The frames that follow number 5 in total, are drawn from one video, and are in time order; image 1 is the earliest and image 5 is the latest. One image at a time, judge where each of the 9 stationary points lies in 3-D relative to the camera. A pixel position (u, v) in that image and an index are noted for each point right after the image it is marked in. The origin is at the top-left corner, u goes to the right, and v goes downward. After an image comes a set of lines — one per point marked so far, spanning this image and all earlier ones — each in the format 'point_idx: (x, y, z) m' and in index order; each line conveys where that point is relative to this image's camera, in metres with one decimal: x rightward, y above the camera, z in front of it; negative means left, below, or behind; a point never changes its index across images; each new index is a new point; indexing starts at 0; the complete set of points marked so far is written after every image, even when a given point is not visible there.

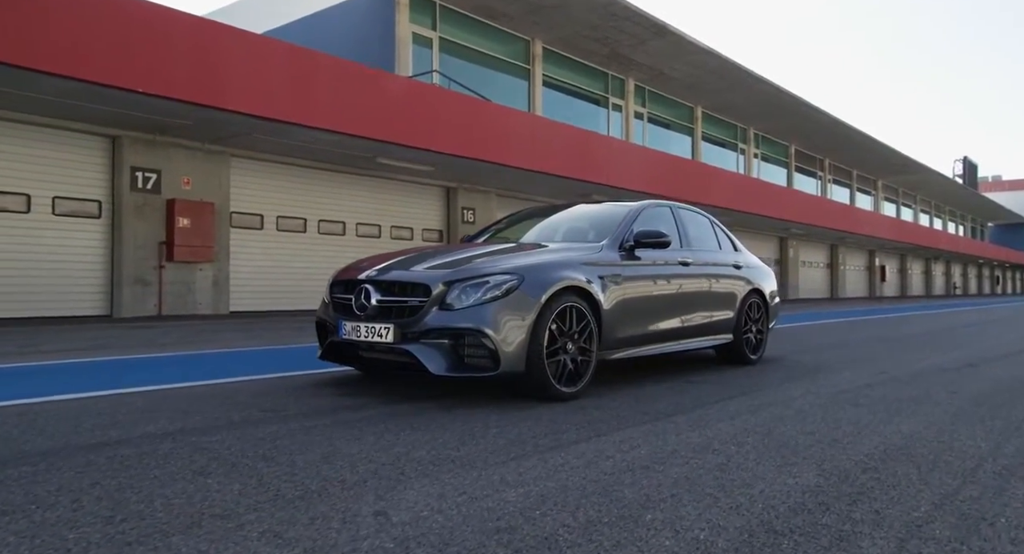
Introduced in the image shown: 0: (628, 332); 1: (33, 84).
0: (+0.9, -0.4, +5.7) m
1: (-6.8, +2.8, +10.6) m
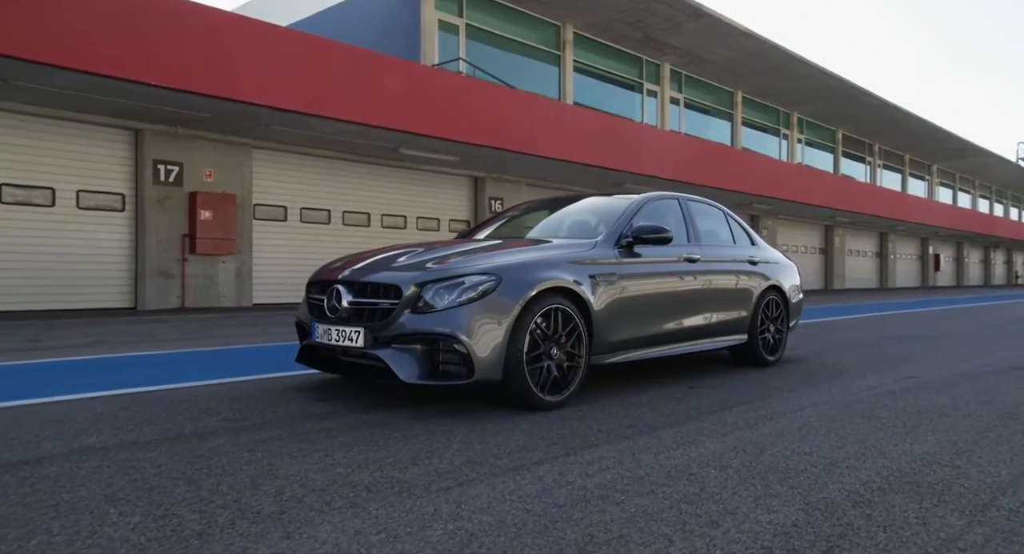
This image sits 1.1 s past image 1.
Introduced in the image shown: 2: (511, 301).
0: (+0.8, -0.4, +5.4) m
1: (-6.6, +2.8, +10.6) m
2: (0.0, -0.1, +4.5) m
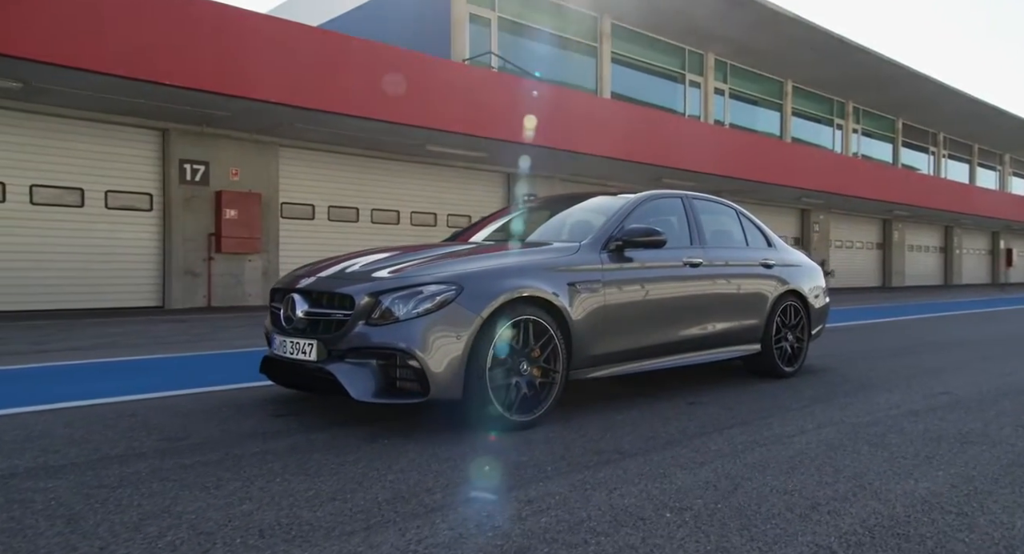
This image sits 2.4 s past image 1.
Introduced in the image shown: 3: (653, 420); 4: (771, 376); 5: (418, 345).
0: (+0.7, -0.5, +4.9) m
1: (-6.4, +2.8, +10.7) m
2: (-0.2, -0.2, +4.1) m
3: (+0.9, -0.9, +4.6) m
4: (+2.2, -0.9, +6.4) m
5: (-0.5, -0.4, +4.0) m
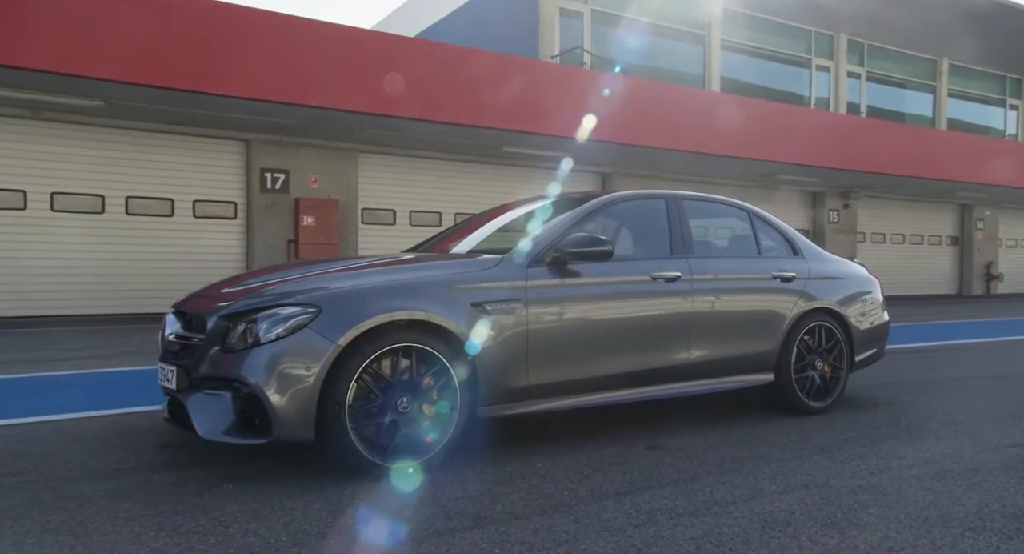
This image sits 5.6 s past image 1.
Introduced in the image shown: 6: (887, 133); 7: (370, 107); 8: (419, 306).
0: (+0.2, -0.6, +4.2) m
1: (-5.6, +2.7, +11.2) m
2: (-0.9, -0.3, +3.5) m
3: (+0.3, -1.0, +3.8) m
4: (+2.0, -1.0, +5.3) m
5: (-1.2, -0.5, +3.4) m
6: (+9.2, +3.6, +18.3) m
7: (-2.1, +2.7, +11.8) m
8: (-0.4, -0.1, +3.7) m
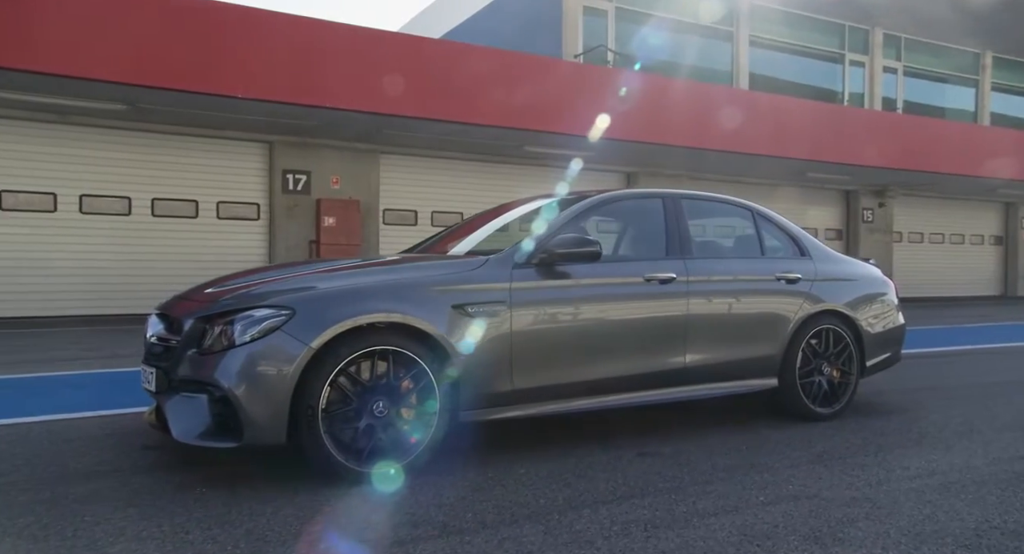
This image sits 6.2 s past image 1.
0: (+0.1, -0.6, +4.1) m
1: (-5.3, +2.7, +11.3) m
2: (-1.0, -0.3, +3.5) m
3: (+0.2, -1.0, +3.7) m
4: (+2.0, -1.0, +5.1) m
5: (-1.3, -0.5, +3.4) m
6: (+9.8, +3.6, +17.8) m
7: (-1.8, +2.7, +11.8) m
8: (-0.5, -0.2, +3.7) m
